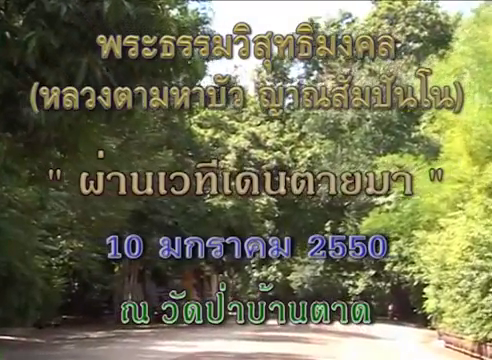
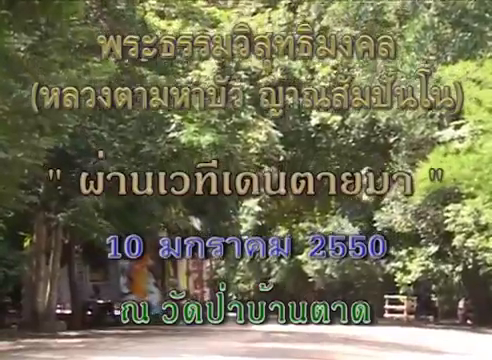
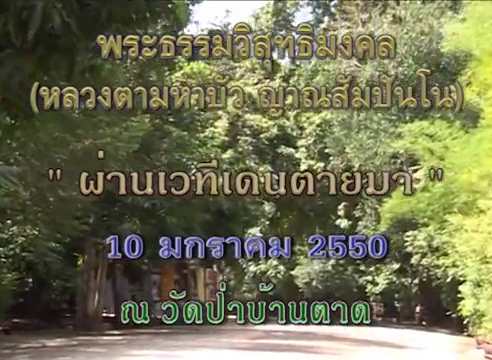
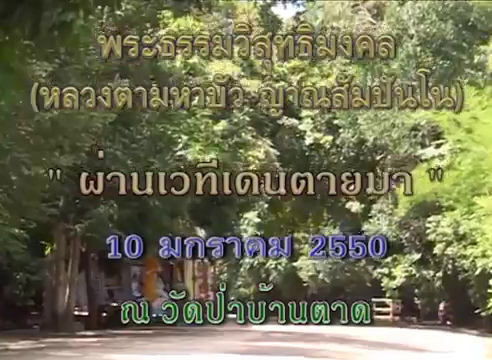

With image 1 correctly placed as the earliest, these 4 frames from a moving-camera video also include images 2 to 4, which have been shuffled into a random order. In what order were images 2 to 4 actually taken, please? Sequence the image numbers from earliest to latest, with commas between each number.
3, 4, 2
